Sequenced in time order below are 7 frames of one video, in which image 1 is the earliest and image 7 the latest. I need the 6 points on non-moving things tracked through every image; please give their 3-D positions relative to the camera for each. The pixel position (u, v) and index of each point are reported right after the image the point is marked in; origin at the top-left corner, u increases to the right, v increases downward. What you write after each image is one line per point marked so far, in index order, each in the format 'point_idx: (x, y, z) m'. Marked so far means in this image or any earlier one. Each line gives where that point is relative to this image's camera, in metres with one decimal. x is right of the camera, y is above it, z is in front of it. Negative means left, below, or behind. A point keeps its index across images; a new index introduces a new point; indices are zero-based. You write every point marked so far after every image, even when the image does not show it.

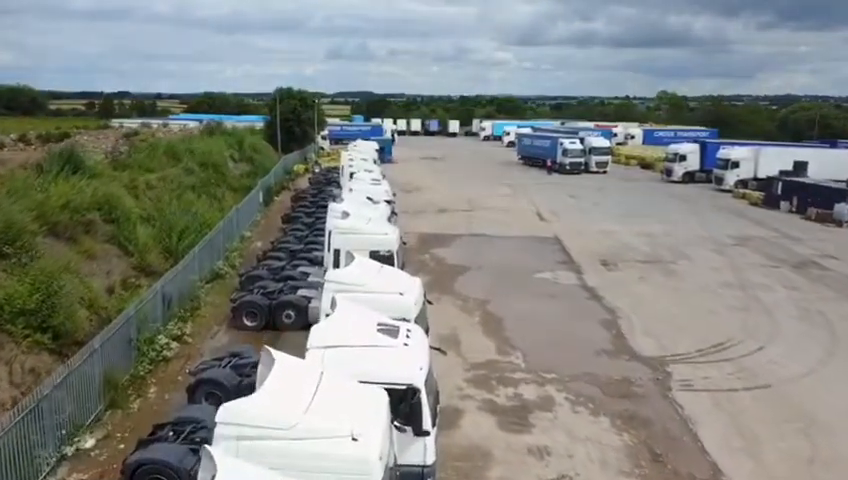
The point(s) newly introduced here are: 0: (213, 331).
0: (-5.5, -2.4, +16.3) m
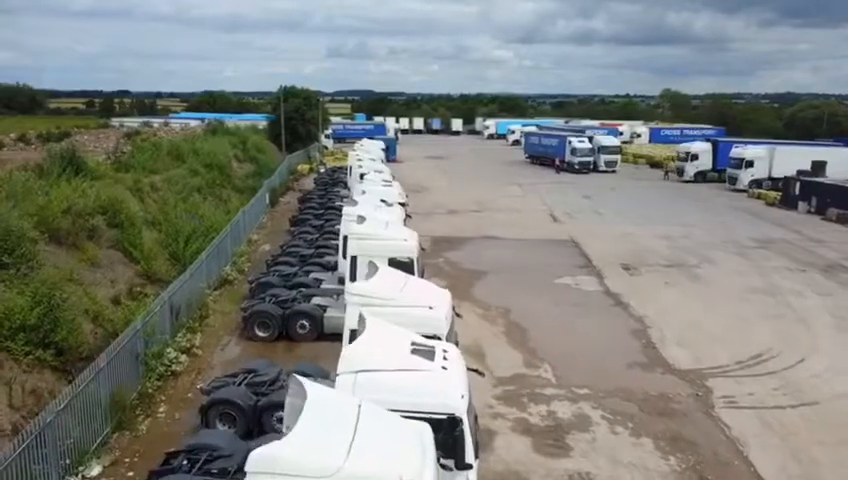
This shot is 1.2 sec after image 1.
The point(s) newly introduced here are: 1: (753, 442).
0: (-5.0, -2.5, +15.5) m
1: (+5.9, -3.6, +11.1) m
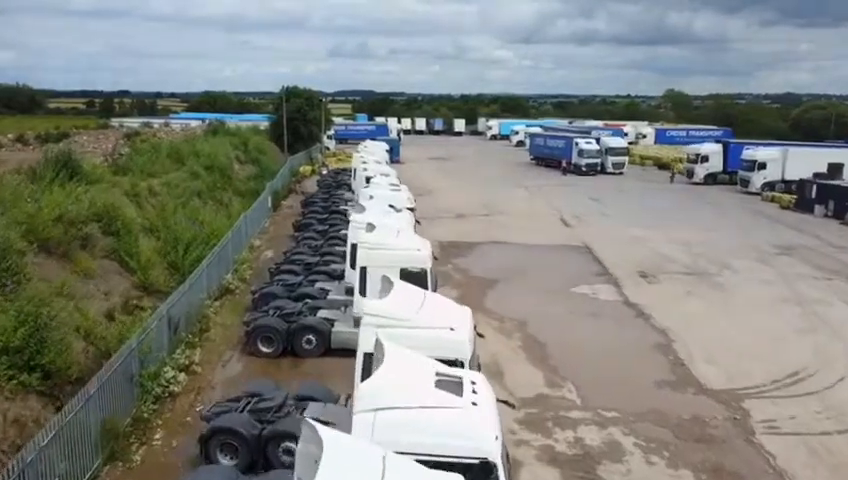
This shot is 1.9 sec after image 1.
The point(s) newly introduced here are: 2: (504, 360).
0: (-4.7, -2.8, +14.6) m
1: (+6.2, -3.8, +10.2) m
2: (+1.9, -2.8, +14.5) m
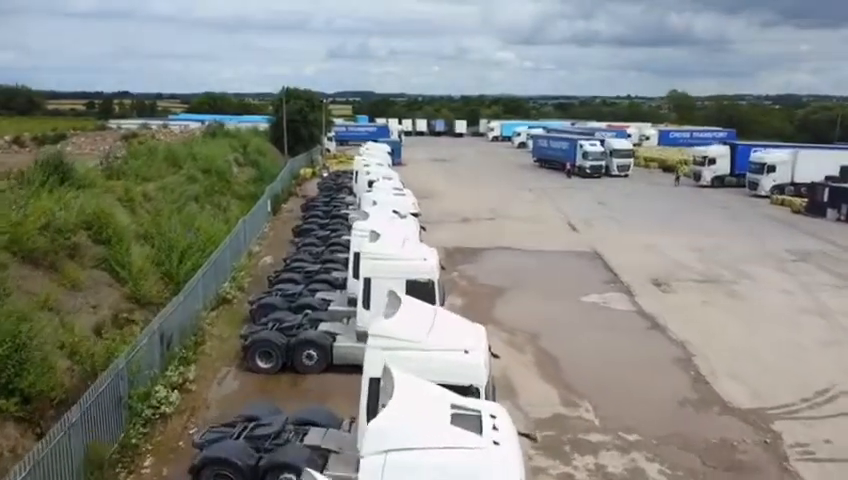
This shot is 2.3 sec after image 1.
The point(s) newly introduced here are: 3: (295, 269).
0: (-4.5, -3.0, +13.8) m
1: (+6.4, -4.0, +9.4) m
2: (+2.0, -3.0, +13.8) m
3: (-4.0, -0.9, +19.1) m
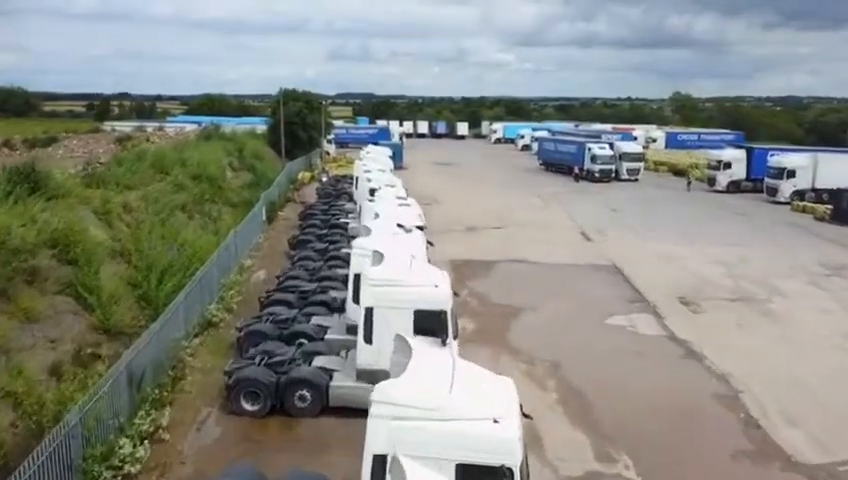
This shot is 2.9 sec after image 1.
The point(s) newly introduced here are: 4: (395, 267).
0: (-4.3, -3.4, +12.0) m
1: (+6.6, -4.5, +7.6) m
2: (+2.2, -3.5, +12.0) m
3: (-3.8, -1.4, +17.3) m
4: (-0.6, -0.5, +12.3) m
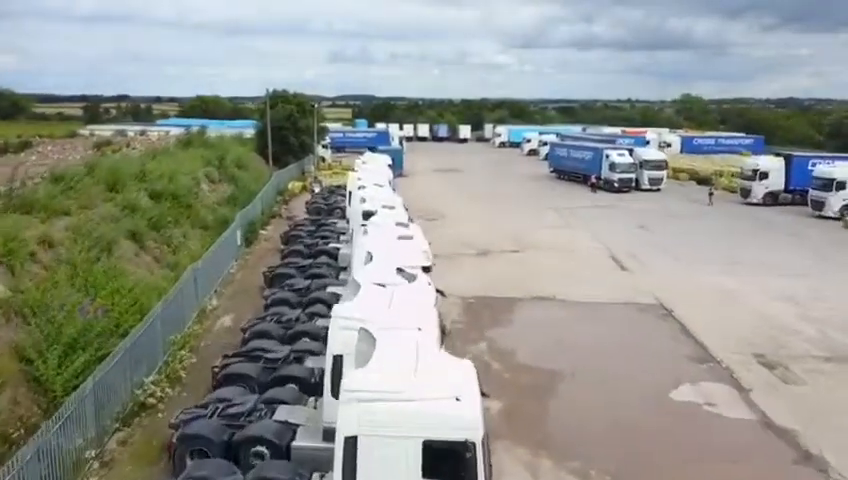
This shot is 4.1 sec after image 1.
0: (-4.2, -4.4, +7.7) m
1: (+6.7, -5.5, +3.3) m
2: (+2.4, -4.5, +7.7) m
3: (-3.6, -2.4, +13.0) m
4: (-0.4, -1.6, +8.0) m
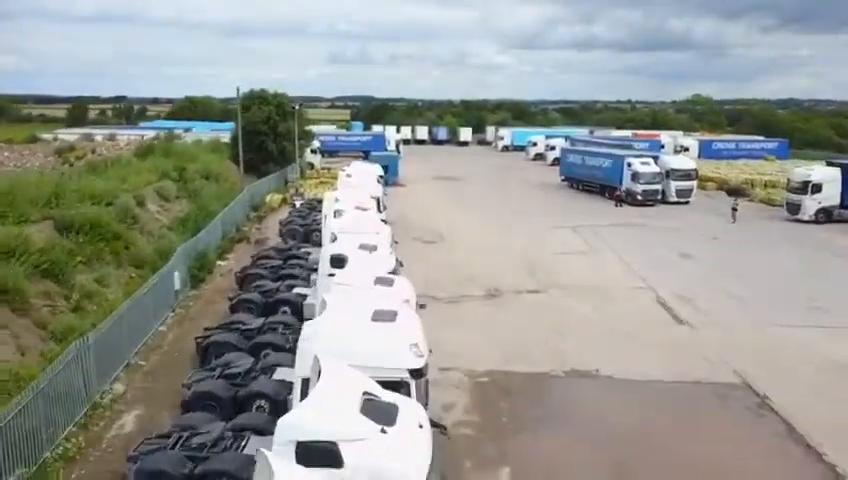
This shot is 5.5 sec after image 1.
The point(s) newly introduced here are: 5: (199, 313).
0: (-4.3, -5.6, +2.3) m
1: (+6.6, -6.7, -2.1) m
2: (+2.3, -5.7, +2.2) m
3: (-3.7, -3.6, +7.6) m
4: (-0.5, -2.8, +2.5) m
5: (-6.5, -2.1, +17.9) m
